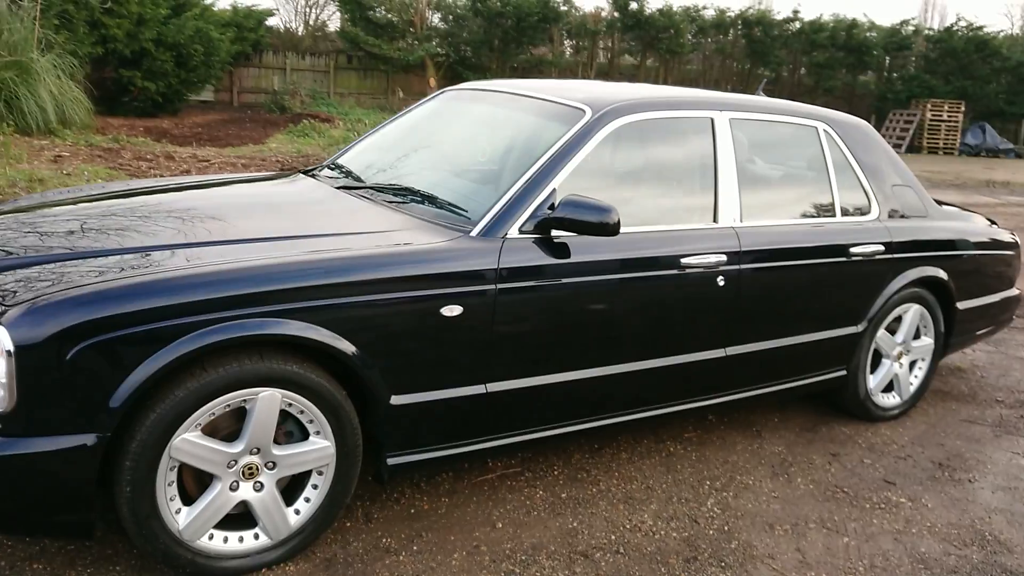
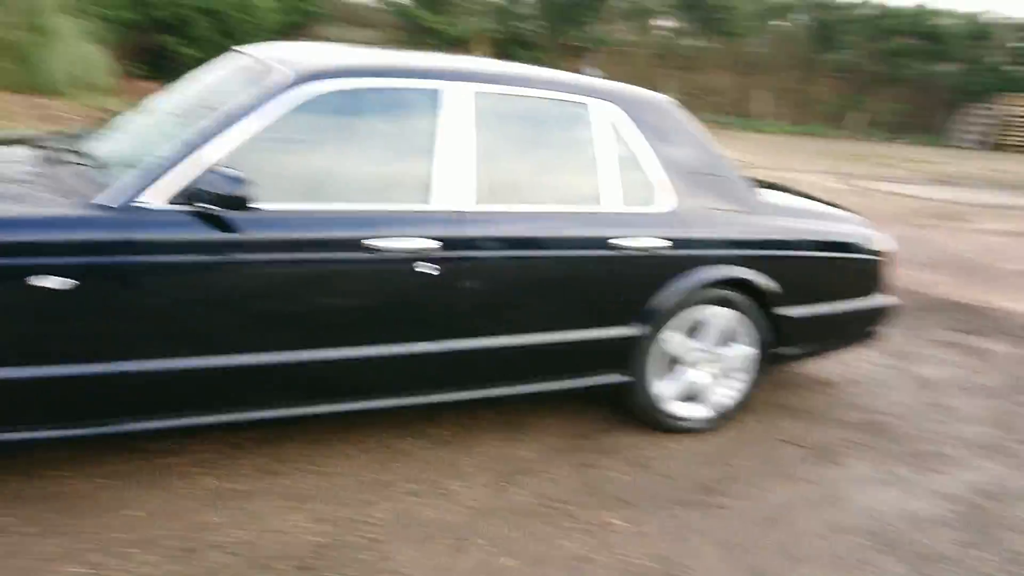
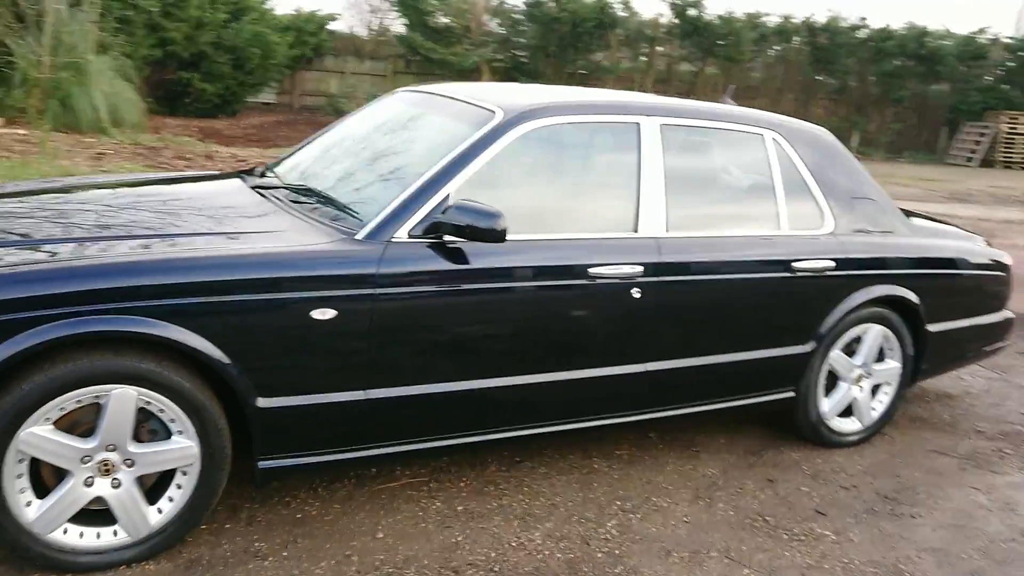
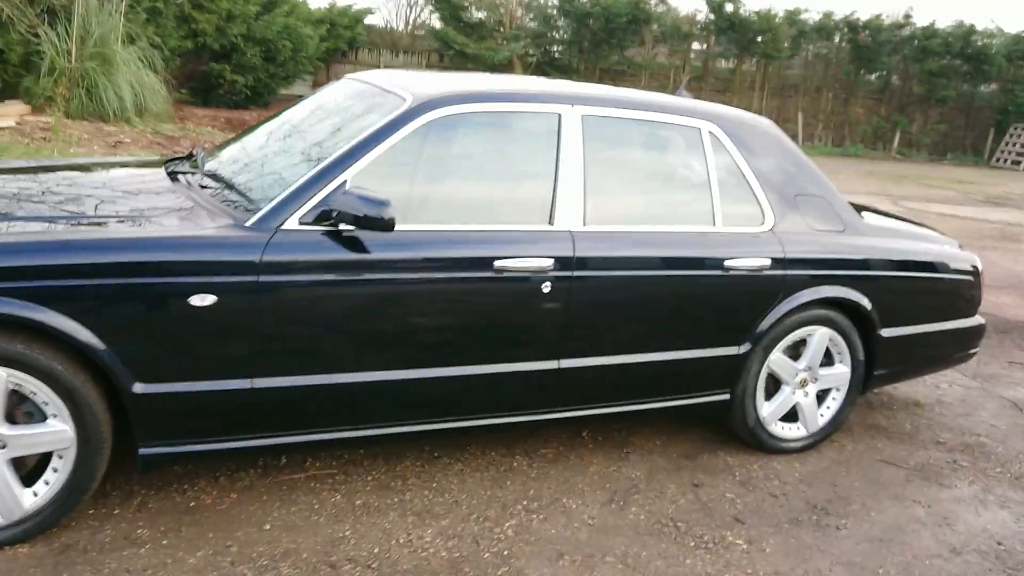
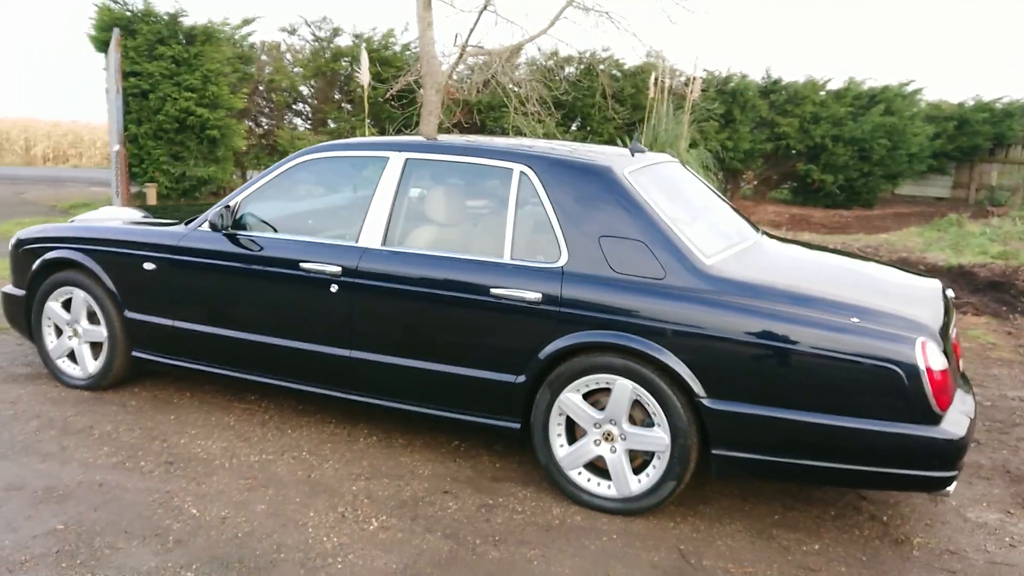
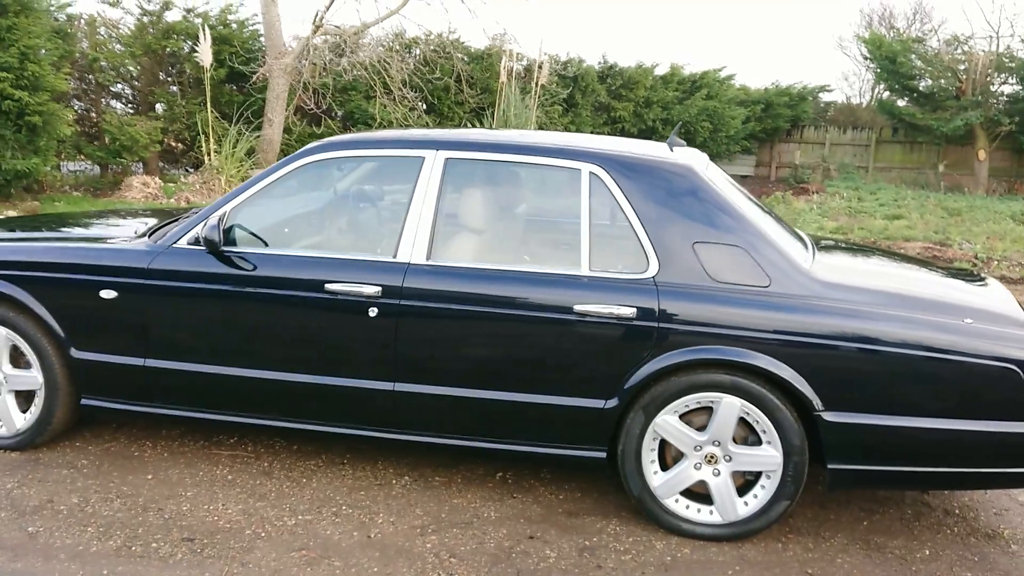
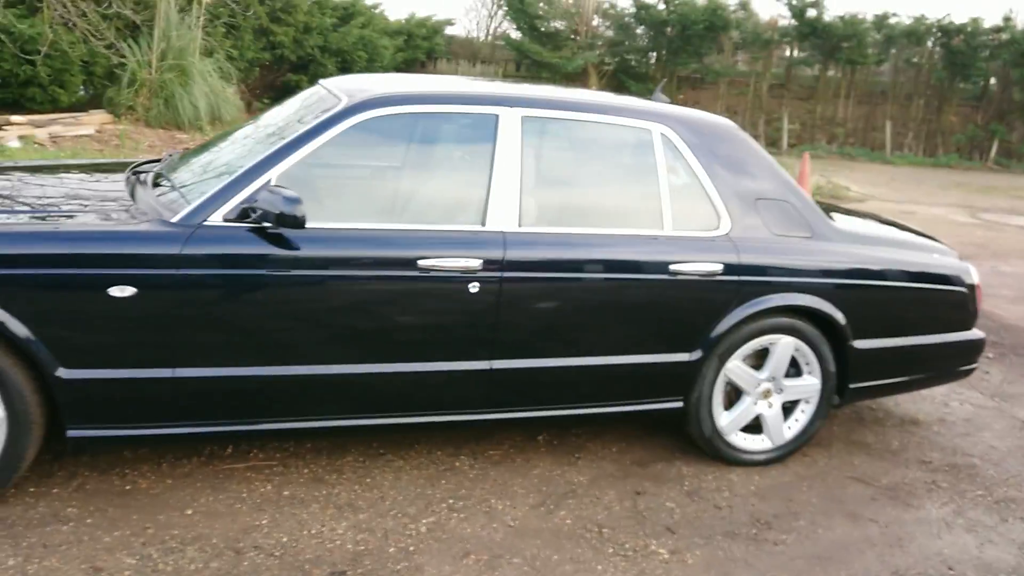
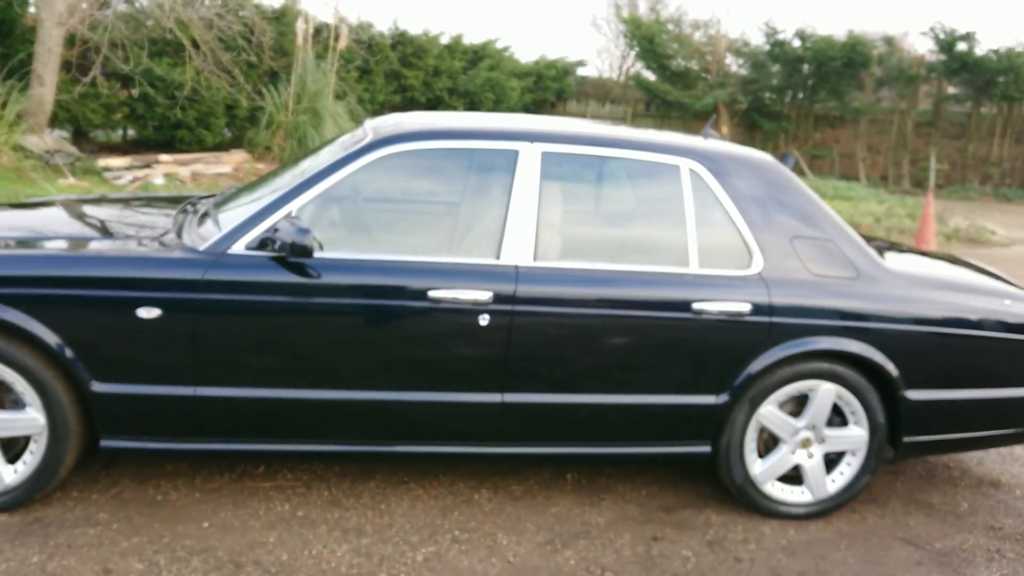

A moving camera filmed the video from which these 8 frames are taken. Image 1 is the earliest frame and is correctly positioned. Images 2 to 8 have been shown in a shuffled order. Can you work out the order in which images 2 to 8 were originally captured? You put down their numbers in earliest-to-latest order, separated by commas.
3, 4, 2, 7, 8, 6, 5
